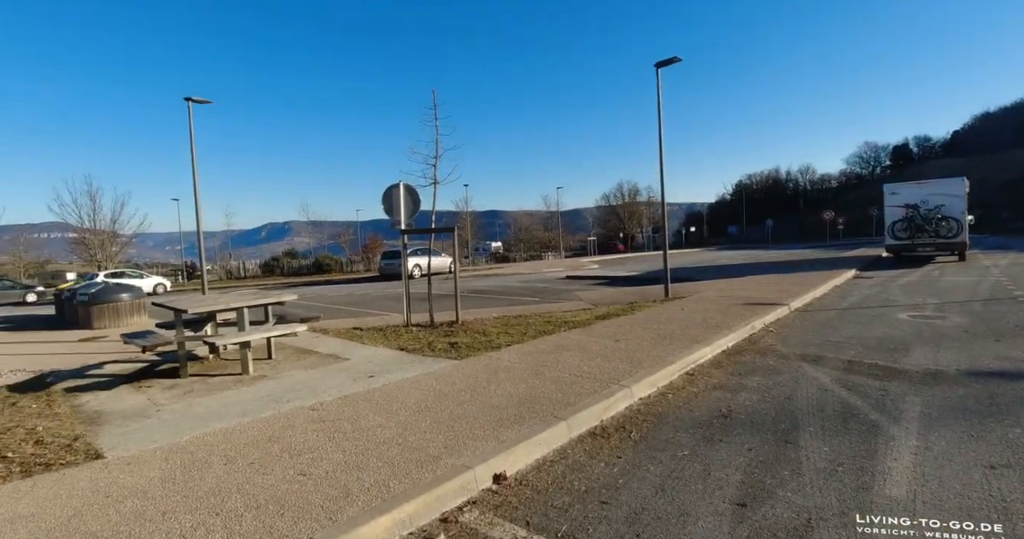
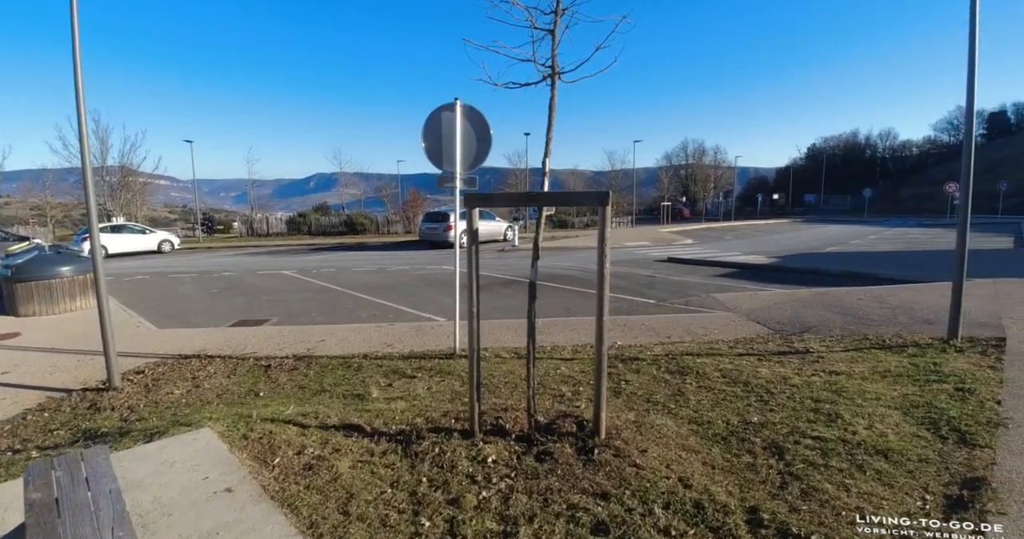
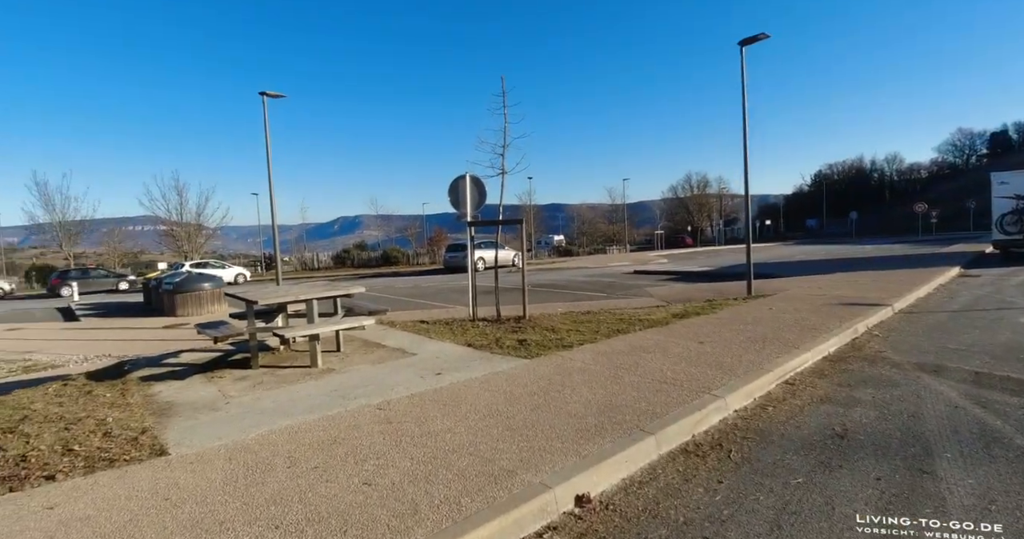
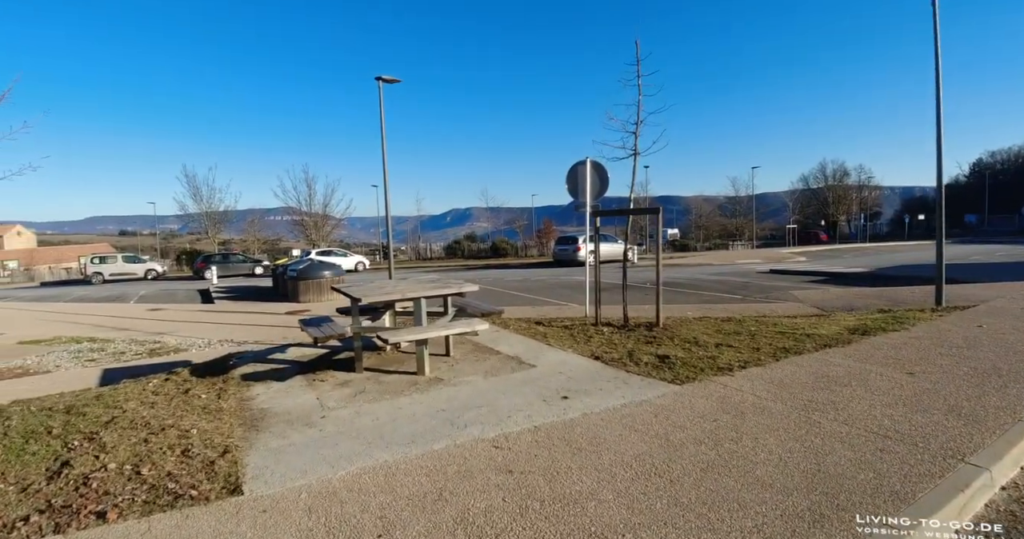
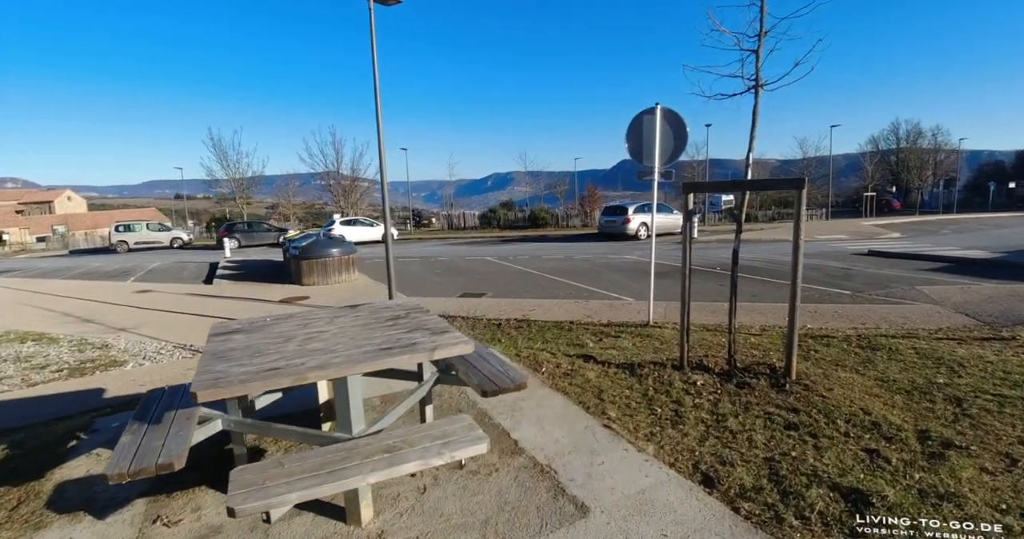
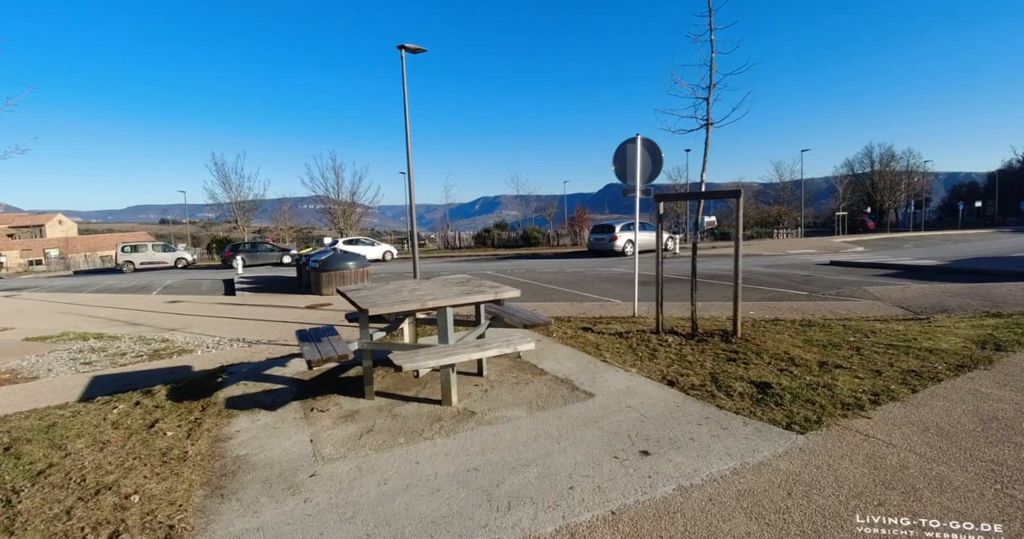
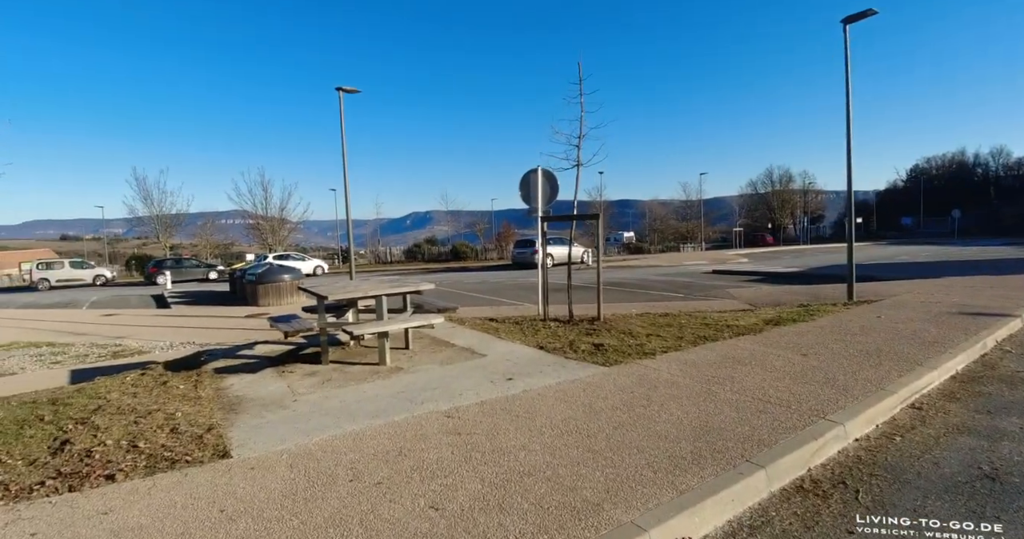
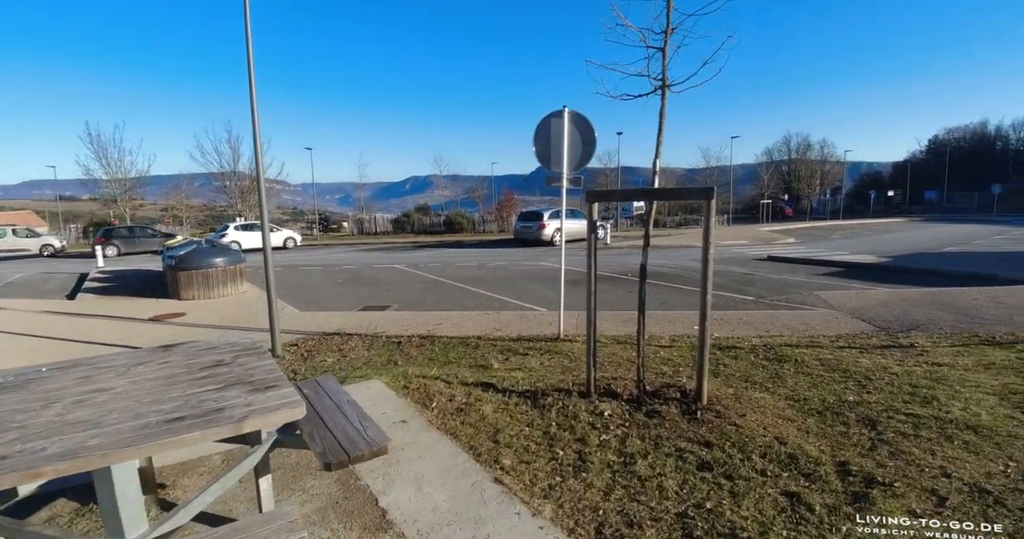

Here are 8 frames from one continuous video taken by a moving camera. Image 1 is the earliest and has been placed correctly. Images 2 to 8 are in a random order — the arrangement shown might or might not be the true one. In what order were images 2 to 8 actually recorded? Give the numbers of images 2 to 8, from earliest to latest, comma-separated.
3, 7, 4, 6, 5, 8, 2
